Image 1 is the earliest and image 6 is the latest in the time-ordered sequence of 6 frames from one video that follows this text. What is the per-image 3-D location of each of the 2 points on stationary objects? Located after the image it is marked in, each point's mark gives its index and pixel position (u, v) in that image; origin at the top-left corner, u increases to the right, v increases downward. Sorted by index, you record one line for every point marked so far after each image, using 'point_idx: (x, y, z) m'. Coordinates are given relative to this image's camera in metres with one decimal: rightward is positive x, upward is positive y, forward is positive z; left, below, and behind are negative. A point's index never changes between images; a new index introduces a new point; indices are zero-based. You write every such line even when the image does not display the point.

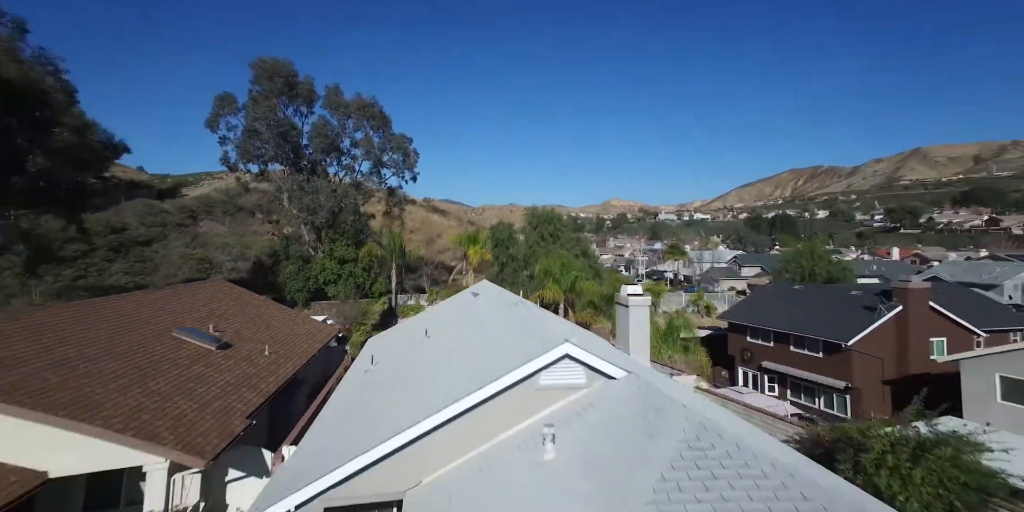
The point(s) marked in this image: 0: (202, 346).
0: (-10.2, -3.0, +13.7) m
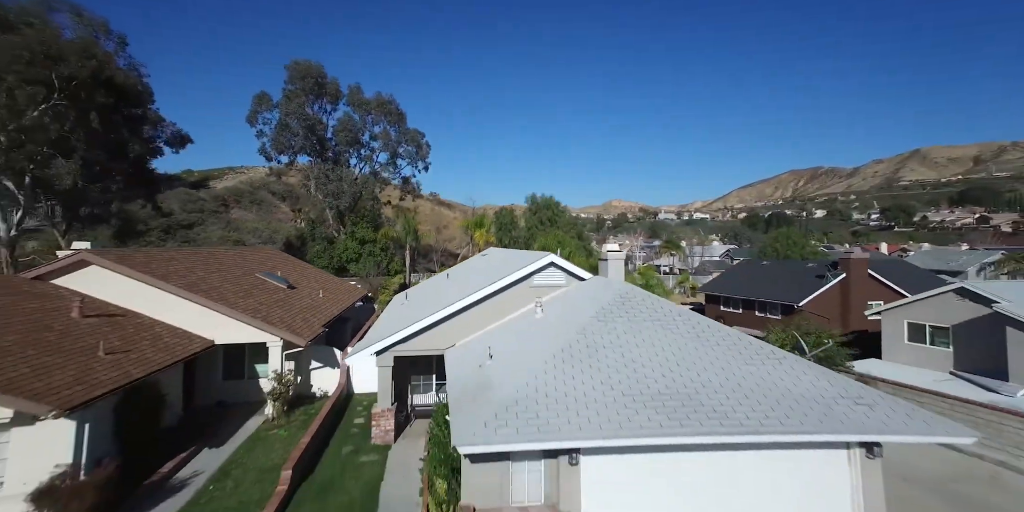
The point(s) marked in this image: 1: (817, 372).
0: (-10.1, -1.2, +18.0) m
1: (+6.4, -2.4, +8.2) m
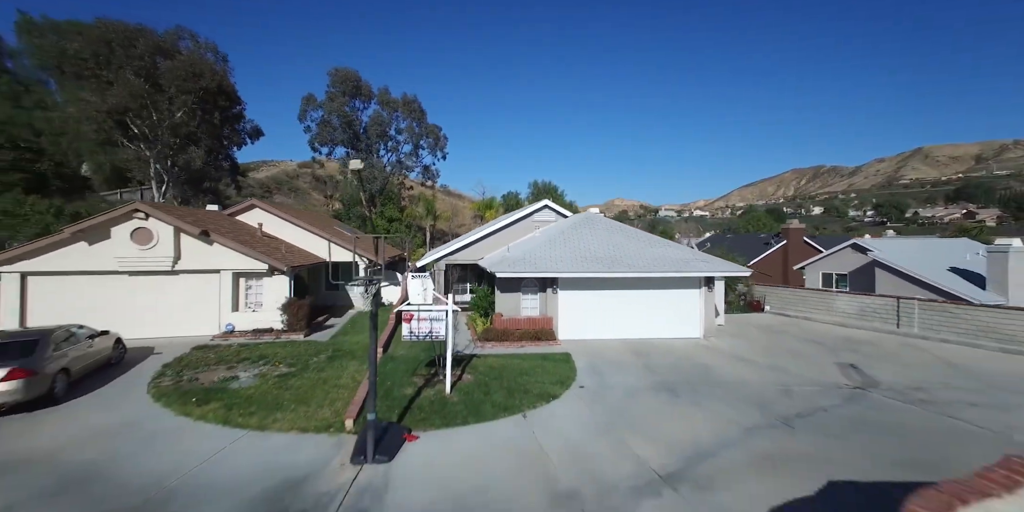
0: (-9.7, +1.2, +25.0) m
1: (+6.7, 0.0, +15.1) m
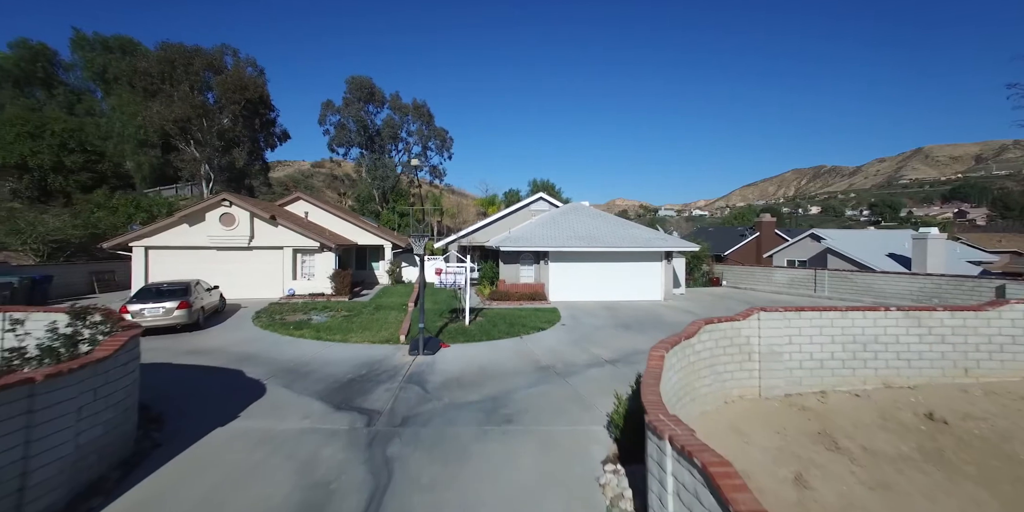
0: (-9.7, +2.1, +28.9) m
1: (+6.7, +0.9, +19.0) m
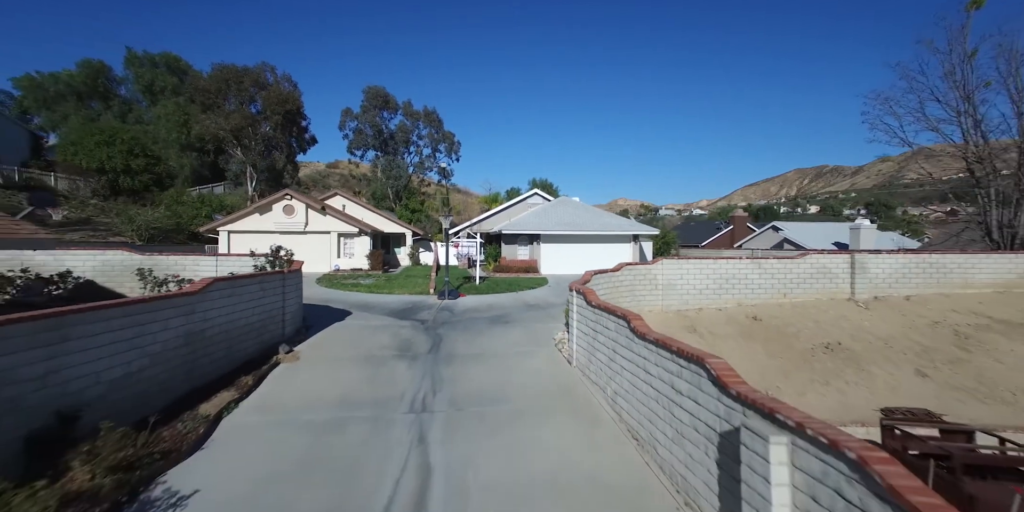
0: (-9.7, +3.0, +33.6) m
1: (+6.7, +1.8, +23.7) m
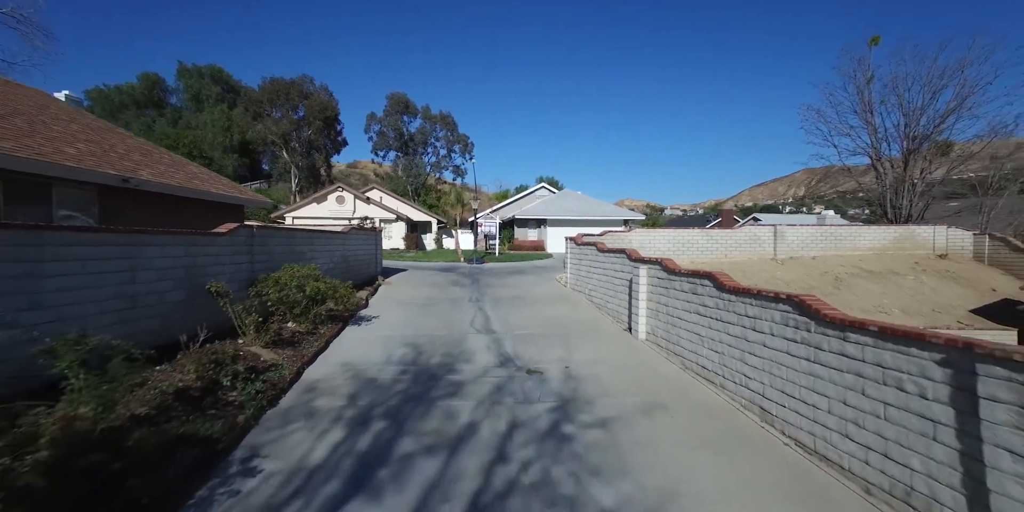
0: (-8.8, +4.1, +38.2) m
1: (+7.4, +2.9, +28.0) m
